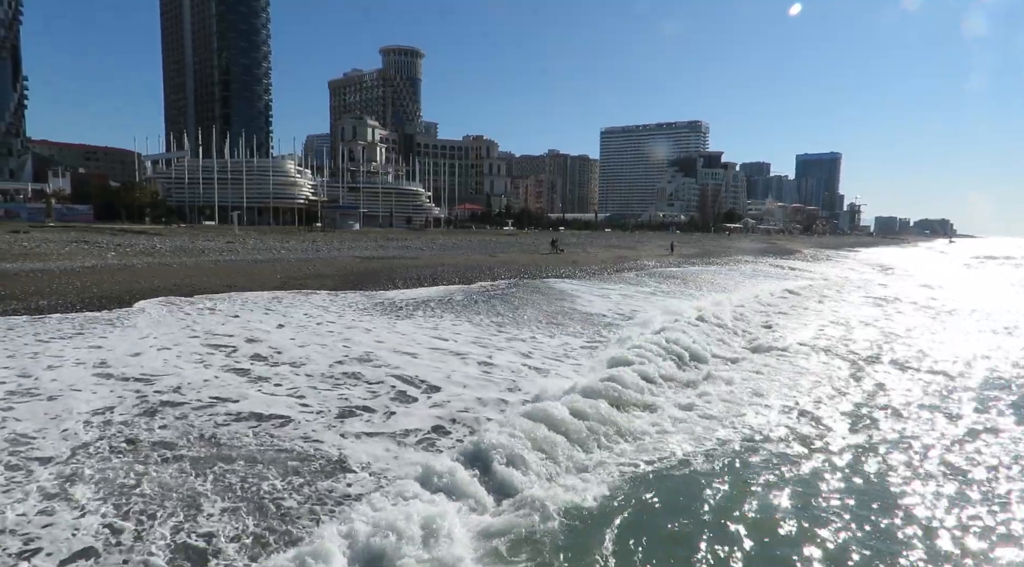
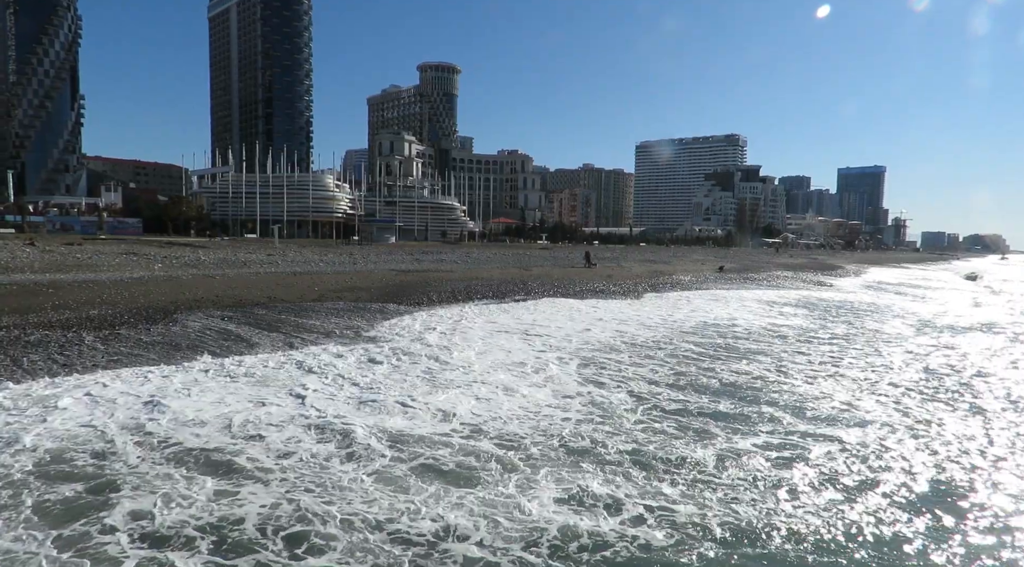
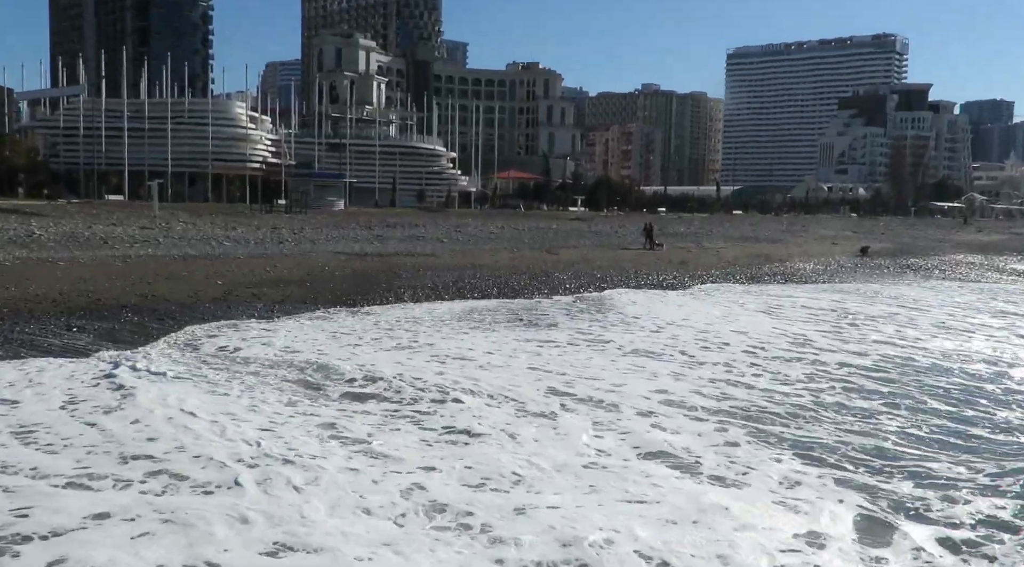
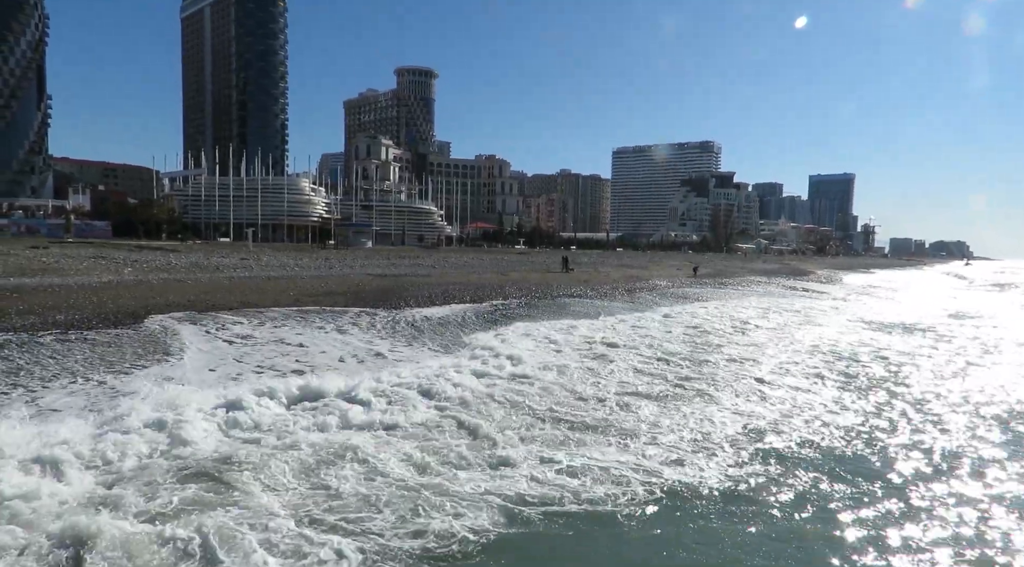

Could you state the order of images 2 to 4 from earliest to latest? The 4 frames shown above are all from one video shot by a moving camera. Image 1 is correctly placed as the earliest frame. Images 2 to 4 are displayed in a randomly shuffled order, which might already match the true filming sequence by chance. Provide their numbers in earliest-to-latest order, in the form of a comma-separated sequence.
4, 2, 3
